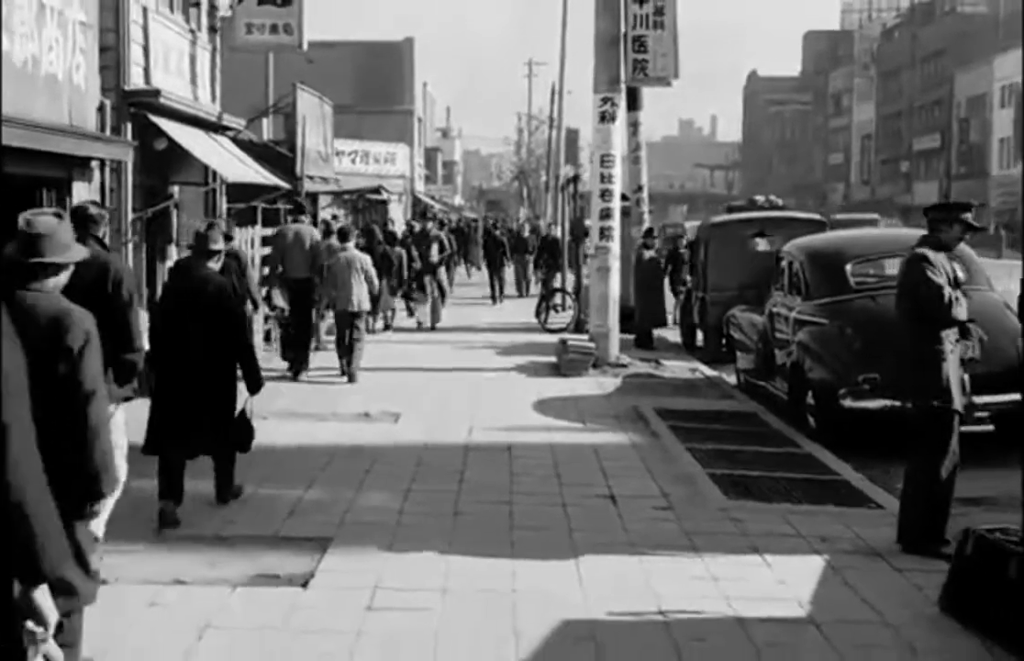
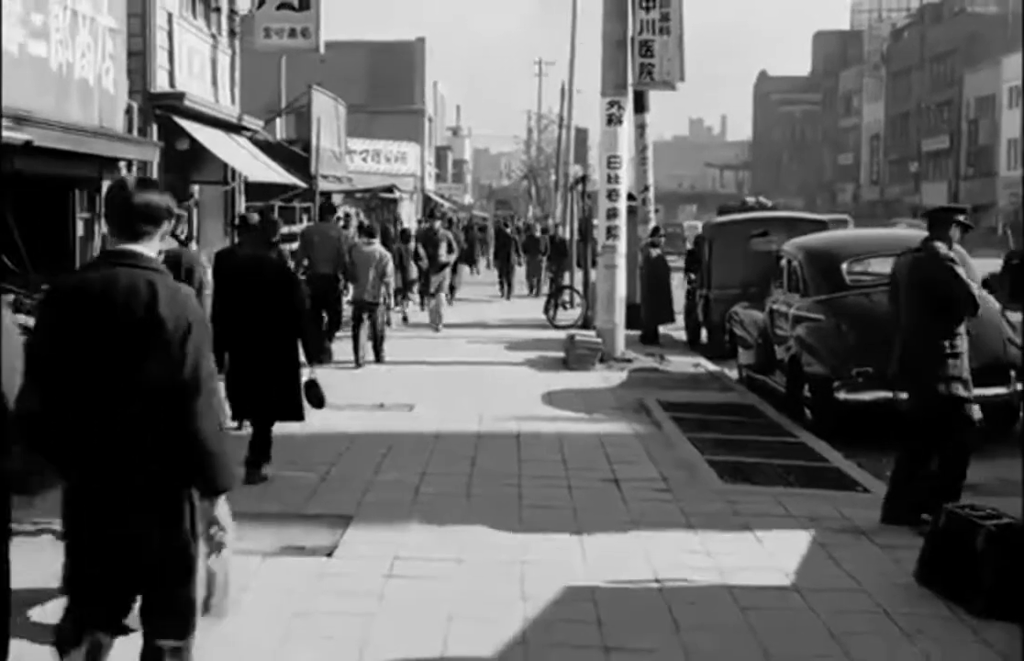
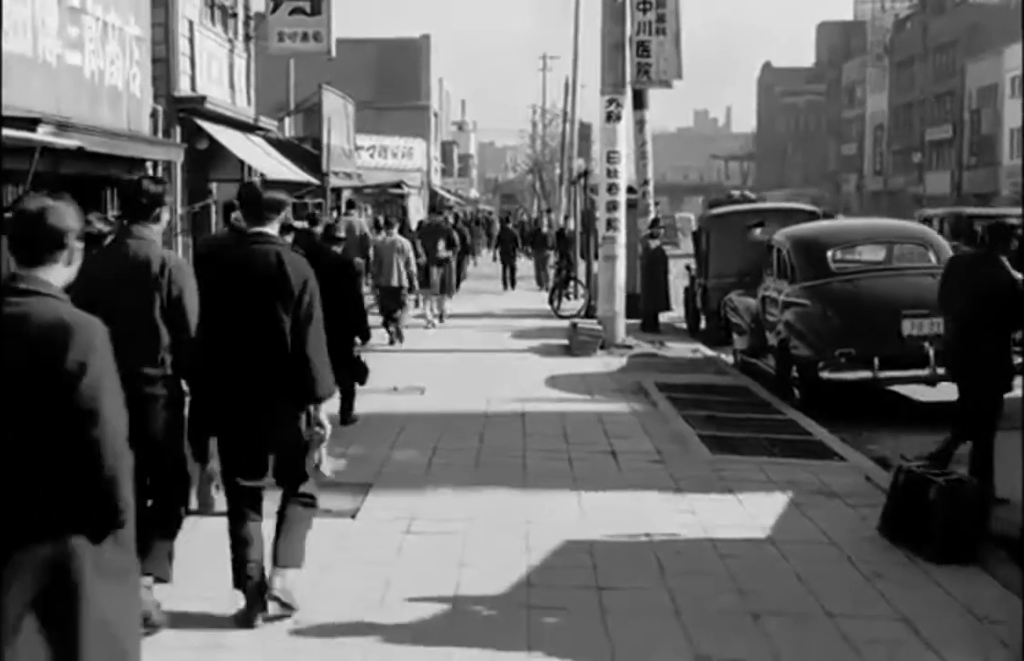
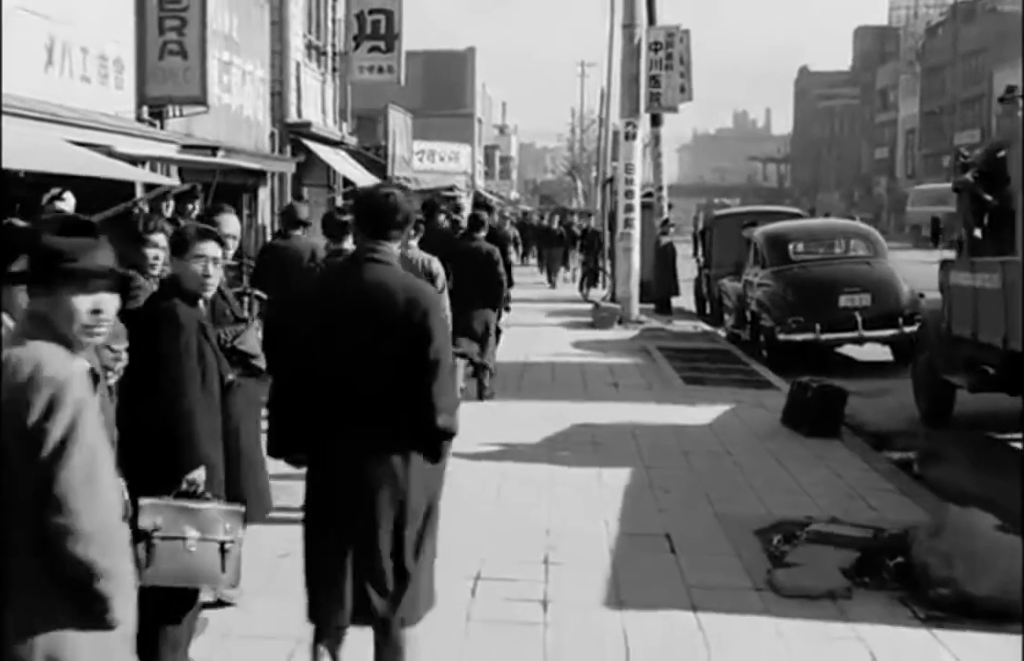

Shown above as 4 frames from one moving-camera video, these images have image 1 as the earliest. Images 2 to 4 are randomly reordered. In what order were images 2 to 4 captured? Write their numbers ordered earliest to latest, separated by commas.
2, 3, 4
